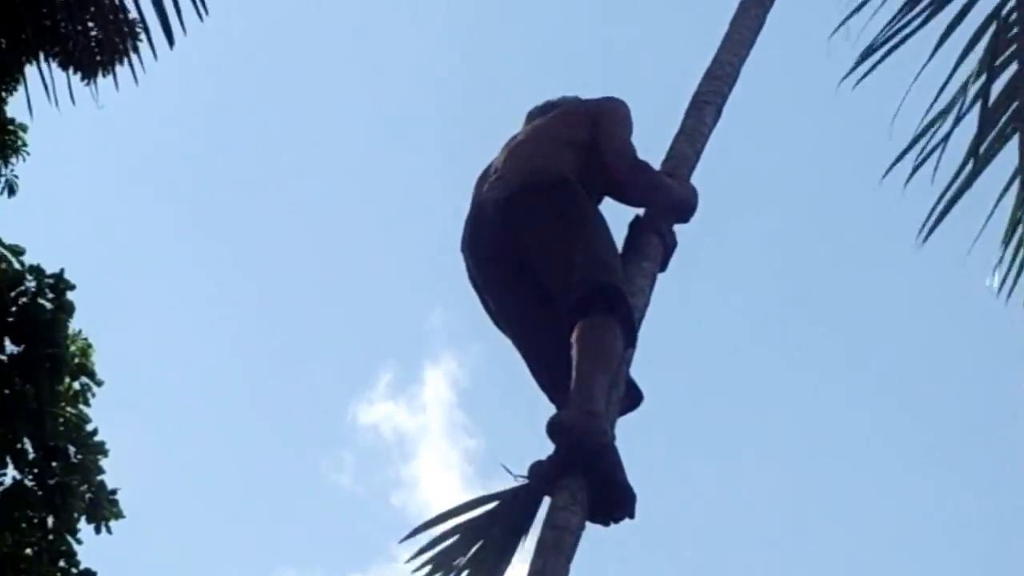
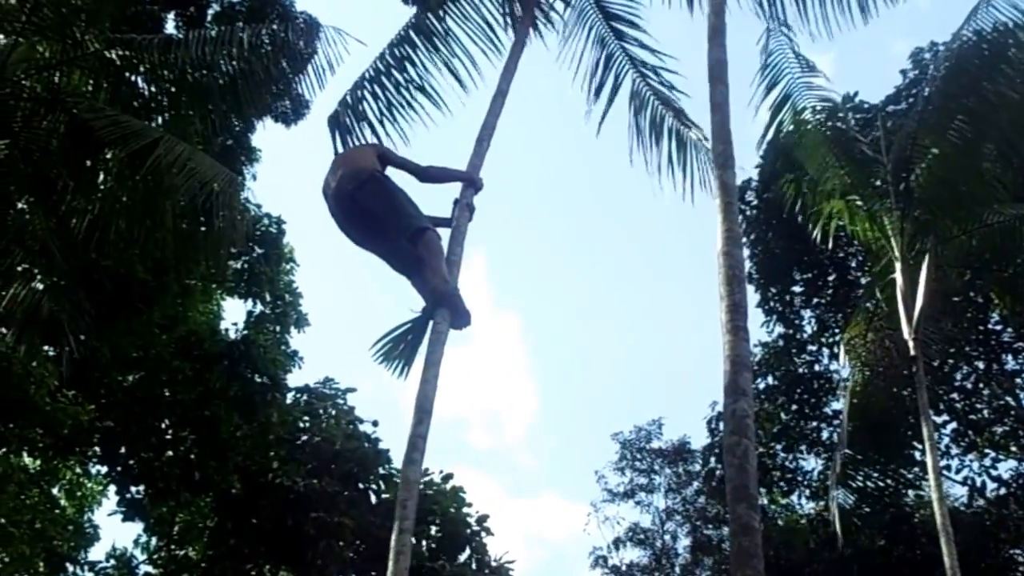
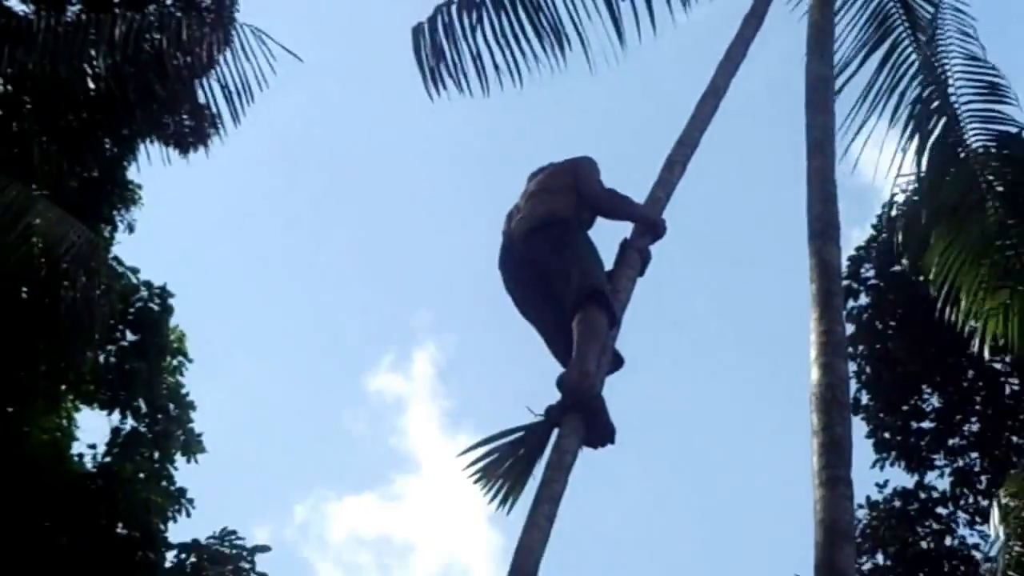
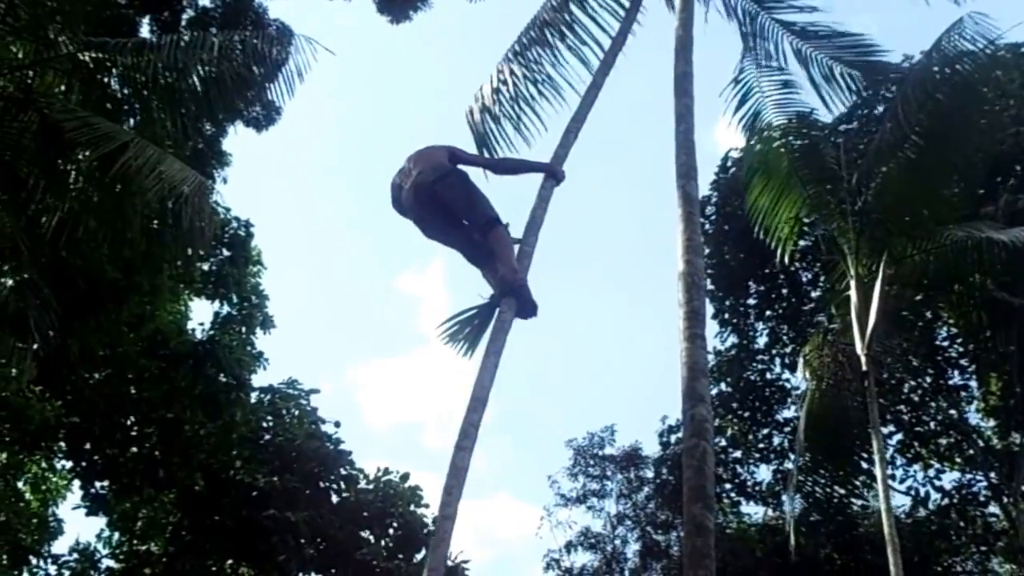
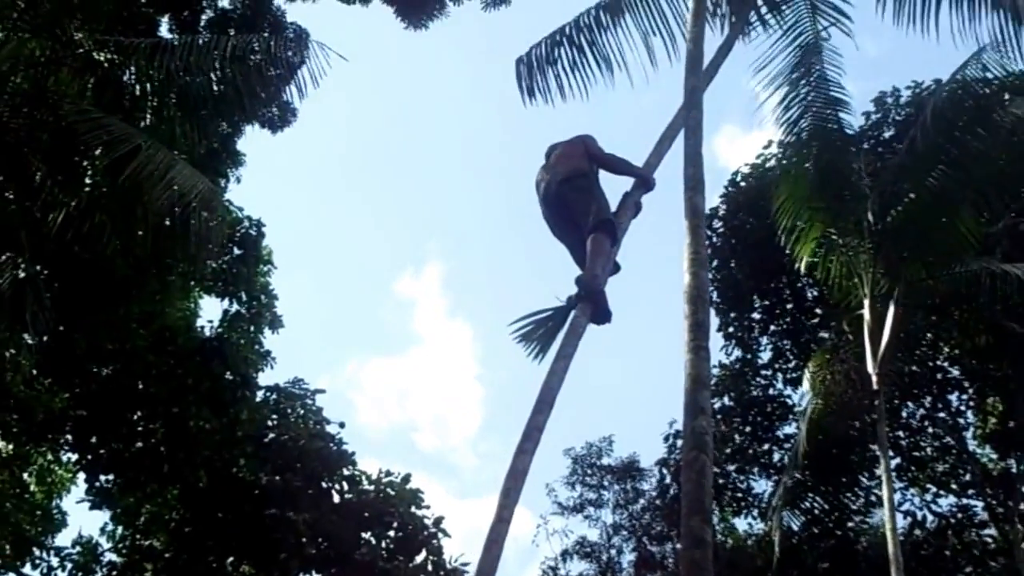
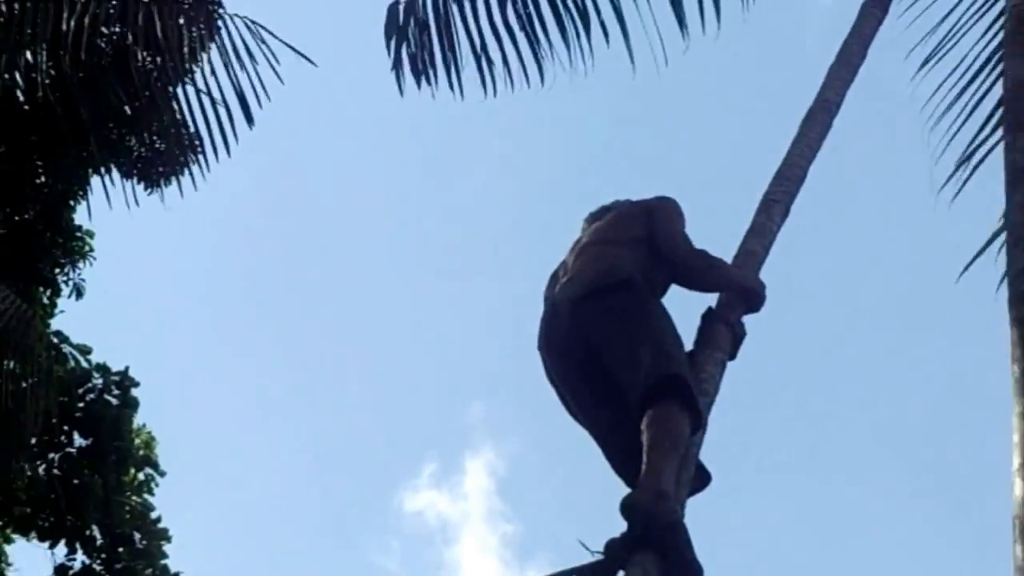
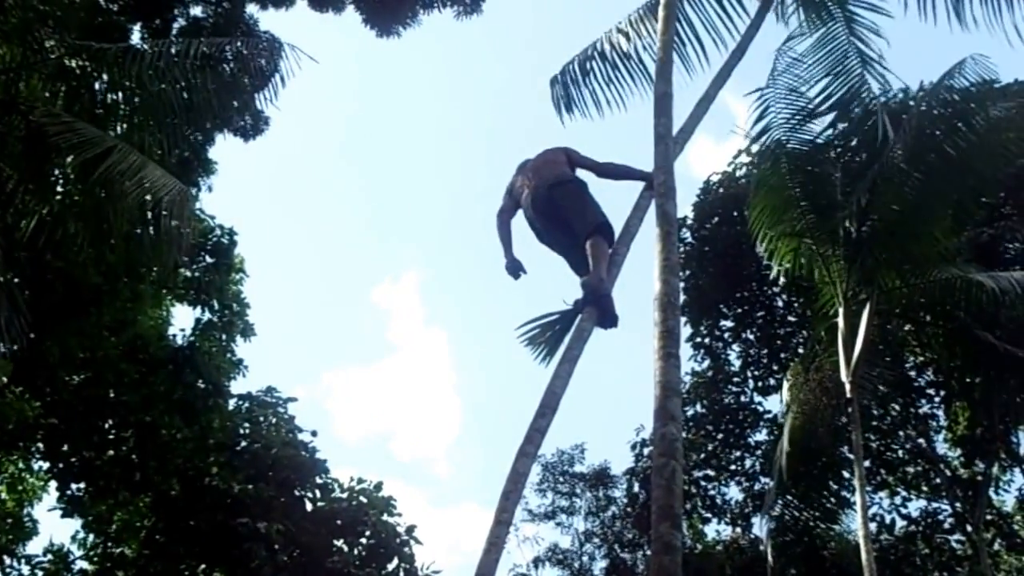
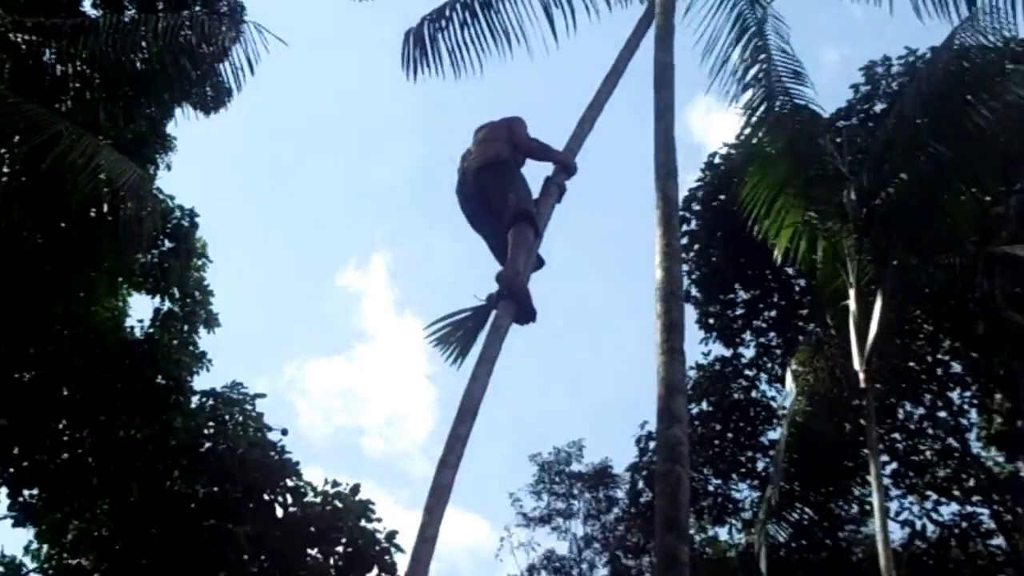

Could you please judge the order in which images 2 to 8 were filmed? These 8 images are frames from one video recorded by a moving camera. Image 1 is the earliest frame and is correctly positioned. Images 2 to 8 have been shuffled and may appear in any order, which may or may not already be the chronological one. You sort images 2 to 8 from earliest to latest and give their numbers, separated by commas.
6, 3, 8, 5, 7, 4, 2
